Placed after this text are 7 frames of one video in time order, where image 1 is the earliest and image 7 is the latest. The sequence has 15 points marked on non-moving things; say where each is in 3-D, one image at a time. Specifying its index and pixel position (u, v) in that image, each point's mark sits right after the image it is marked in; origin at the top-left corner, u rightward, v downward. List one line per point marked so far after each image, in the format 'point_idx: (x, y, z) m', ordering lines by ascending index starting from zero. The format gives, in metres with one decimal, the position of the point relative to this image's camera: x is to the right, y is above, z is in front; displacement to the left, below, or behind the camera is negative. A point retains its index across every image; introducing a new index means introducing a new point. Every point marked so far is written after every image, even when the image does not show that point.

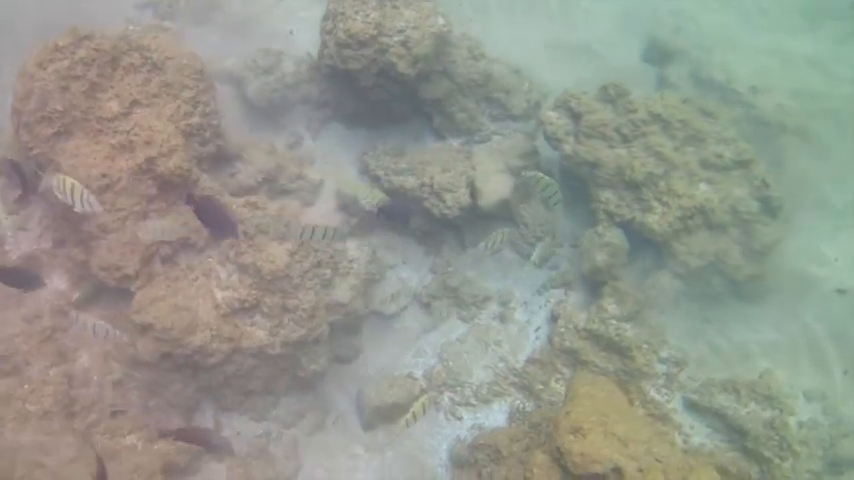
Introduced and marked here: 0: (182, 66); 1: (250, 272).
0: (-1.6, +1.1, +6.3) m
1: (-1.0, -0.2, +5.8) m
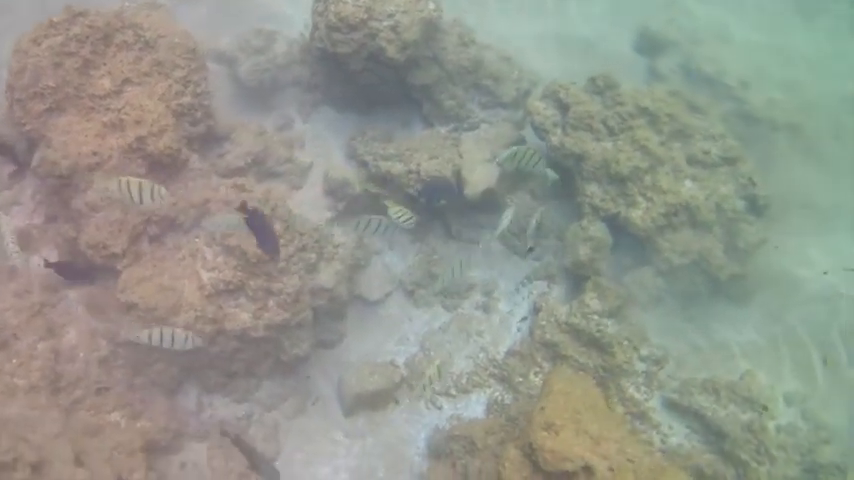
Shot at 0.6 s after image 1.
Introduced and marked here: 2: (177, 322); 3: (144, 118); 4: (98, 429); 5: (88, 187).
0: (-1.6, +1.2, +6.3) m
1: (-1.1, -0.1, +5.9) m
2: (-1.4, -0.5, +5.6) m
3: (-1.7, +0.7, +5.8) m
4: (-1.8, -1.0, +5.4) m
5: (-2.0, +0.3, +5.7) m
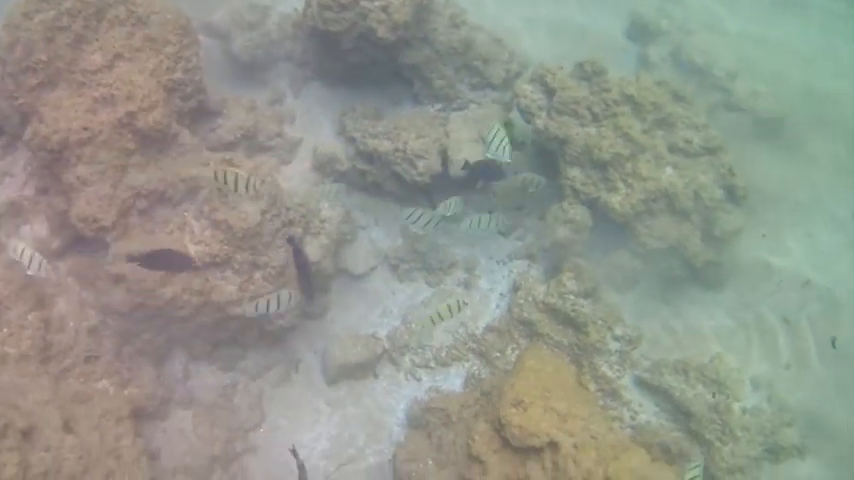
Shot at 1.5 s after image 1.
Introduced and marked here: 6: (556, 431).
0: (-1.7, +1.4, +6.4) m
1: (-1.3, +0.1, +6.0) m
2: (-1.6, -0.3, +5.8) m
3: (-1.8, +0.9, +6.0) m
4: (-1.9, -0.9, +5.6) m
5: (-2.1, +0.5, +5.9) m
6: (+0.7, -1.0, +5.2) m
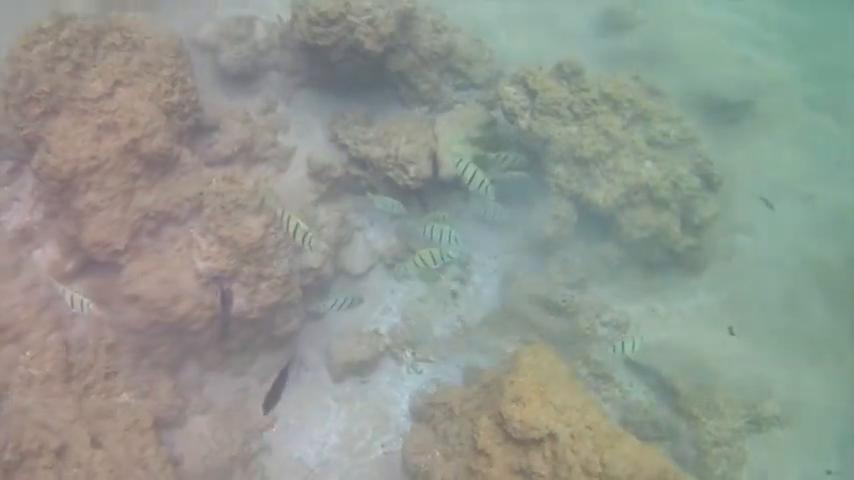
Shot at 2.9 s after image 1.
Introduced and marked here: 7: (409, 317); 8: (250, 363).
0: (-1.8, +1.3, +6.6) m
1: (-1.3, 0.0, +6.3) m
2: (-1.6, -0.4, +6.1) m
3: (-1.9, +0.7, +6.2) m
4: (-1.9, -1.0, +5.9) m
5: (-2.1, +0.3, +6.1) m
6: (+0.7, -1.0, +5.6) m
7: (-0.1, -0.6, +7.1) m
8: (-1.2, -0.8, +6.8) m
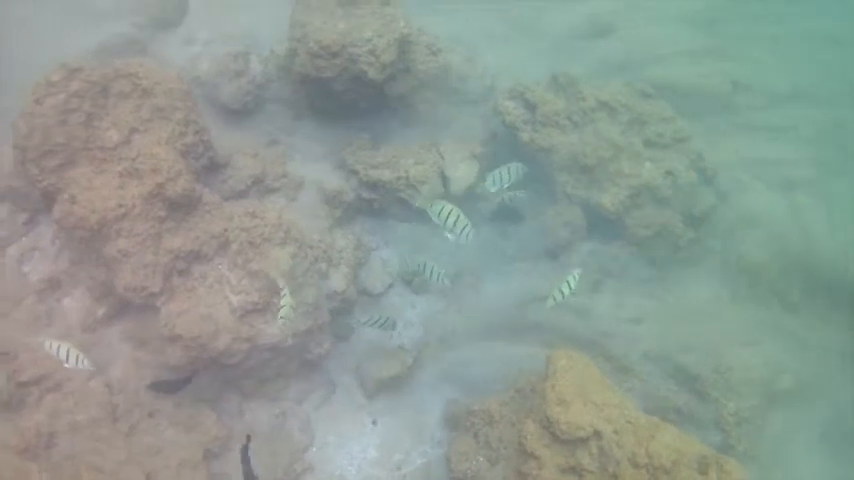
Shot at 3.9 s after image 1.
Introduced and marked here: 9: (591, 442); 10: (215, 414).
0: (-1.8, +1.0, +6.8) m
1: (-1.1, -0.3, +6.5) m
2: (-1.3, -0.7, +6.3) m
3: (-1.7, +0.5, +6.3) m
4: (-1.6, -1.3, +6.1) m
5: (-2.0, 0.0, +6.2) m
6: (+1.0, -1.1, +5.9) m
7: (0.0, -0.7, +7.4) m
8: (-1.0, -1.1, +7.0) m
9: (+1.0, -1.2, +5.9) m
10: (-1.4, -1.2, +6.7) m
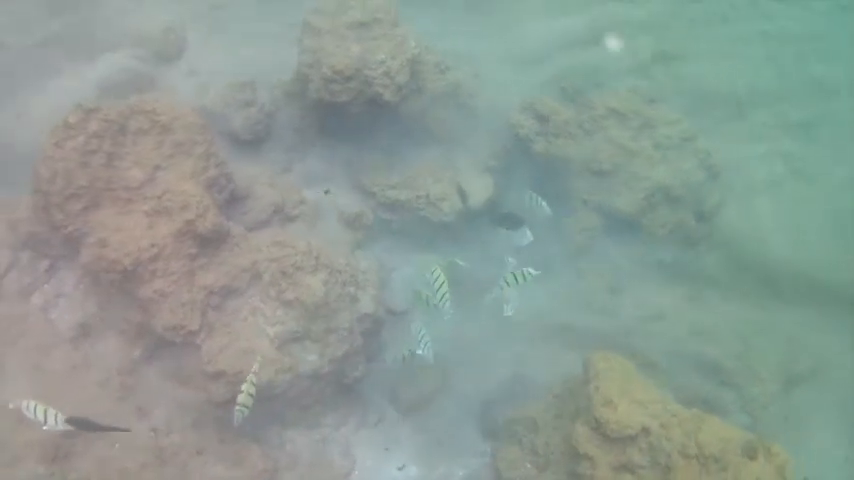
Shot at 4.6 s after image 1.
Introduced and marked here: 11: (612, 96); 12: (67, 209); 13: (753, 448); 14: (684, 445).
0: (-1.6, +0.8, +6.8) m
1: (-0.9, -0.5, +6.6) m
2: (-1.0, -0.9, +6.3) m
3: (-1.5, +0.2, +6.4) m
4: (-1.3, -1.5, +6.1) m
5: (-1.7, -0.2, +6.2) m
6: (+1.4, -1.1, +6.1) m
7: (+0.2, -0.8, +7.5) m
8: (-0.7, -1.2, +7.1) m
9: (+1.3, -1.2, +6.1) m
10: (-1.1, -1.4, +6.7) m
11: (+1.8, +1.4, +9.2) m
12: (-2.3, +0.2, +6.3) m
13: (+2.0, -1.3, +6.0) m
14: (+1.6, -1.2, +5.9) m
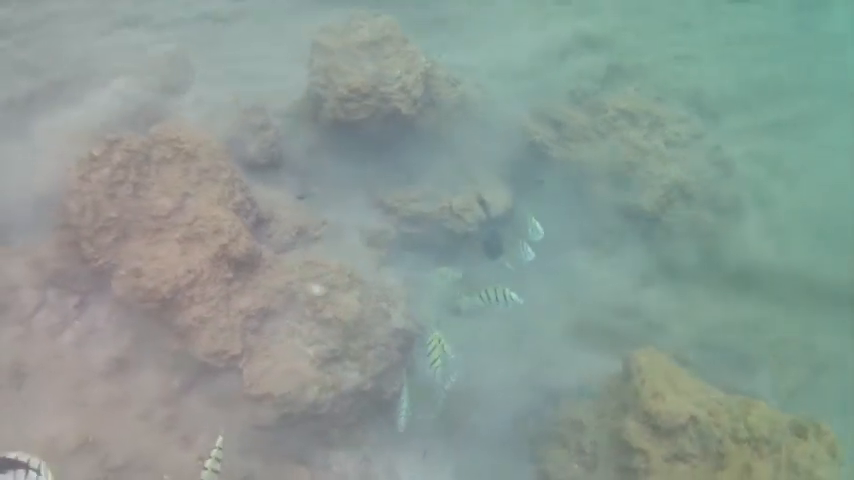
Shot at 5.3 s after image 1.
0: (-1.5, +0.6, +6.8) m
1: (-0.6, -0.6, +6.6) m
2: (-0.7, -1.0, +6.3) m
3: (-1.3, +0.1, +6.3) m
4: (-0.9, -1.7, +6.0) m
5: (-1.5, -0.4, +6.2) m
6: (+1.7, -1.1, +6.2) m
7: (+0.5, -0.9, +7.6) m
8: (-0.5, -1.4, +7.0) m
9: (+1.7, -1.2, +6.2) m
10: (-0.8, -1.5, +6.6) m
11: (+1.8, +1.3, +9.4) m
12: (-2.0, 0.0, +6.3) m
13: (+2.3, -1.2, +6.2) m
14: (+1.9, -1.2, +6.1) m
